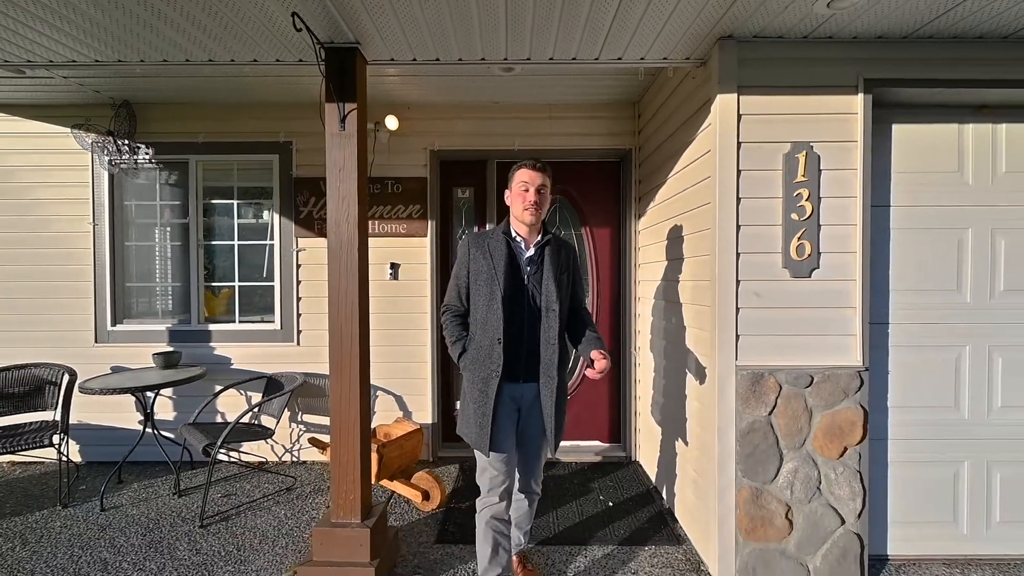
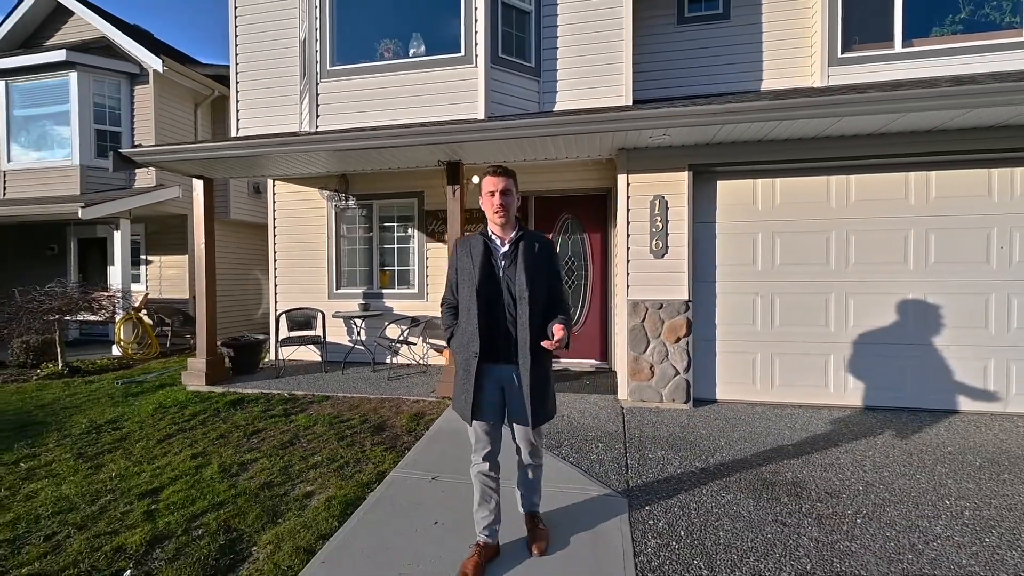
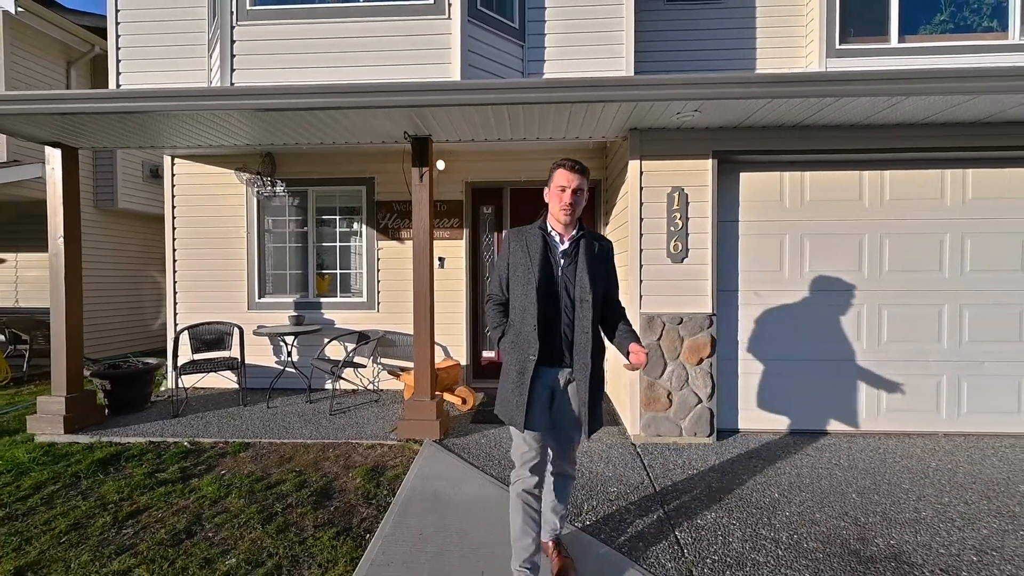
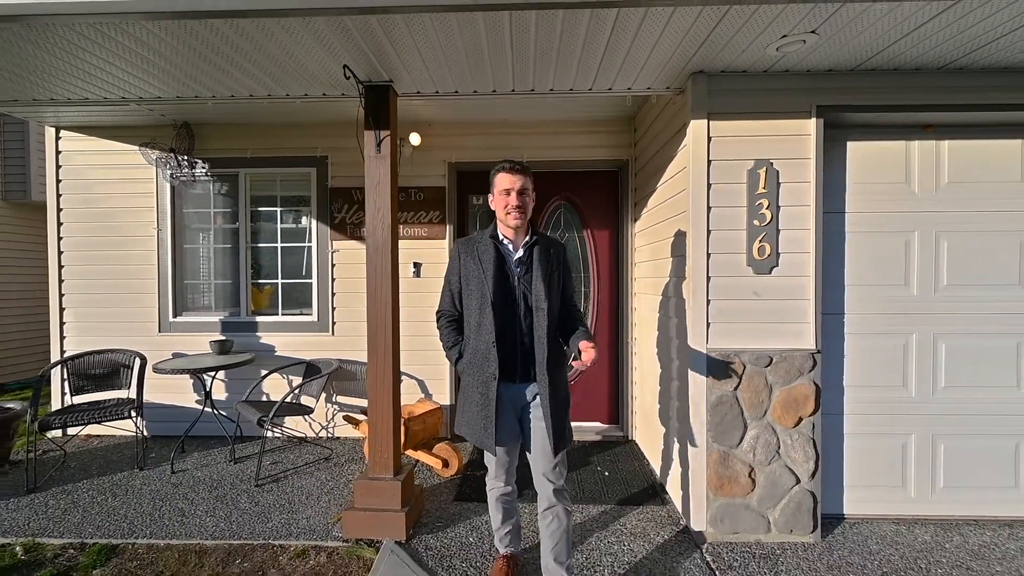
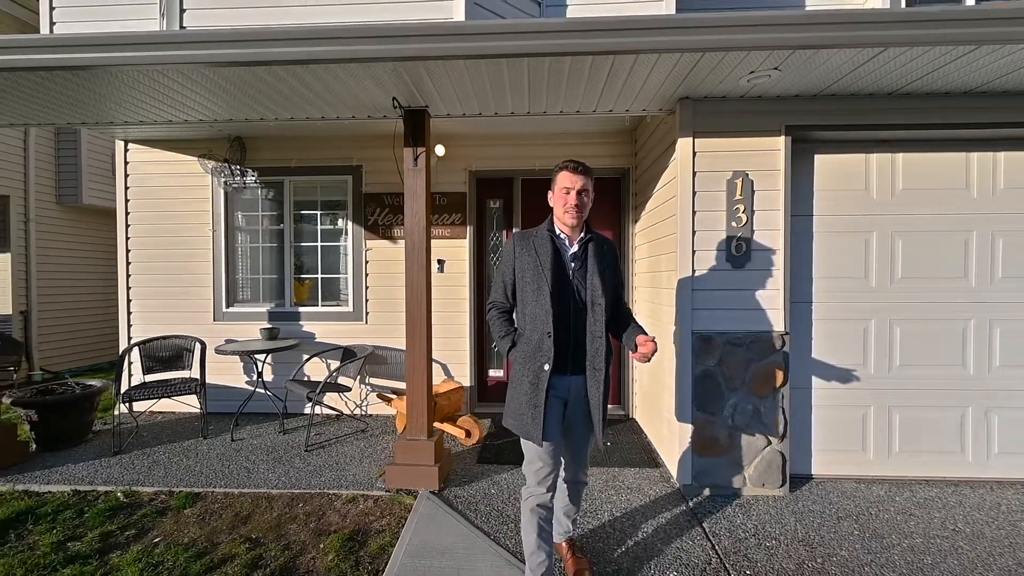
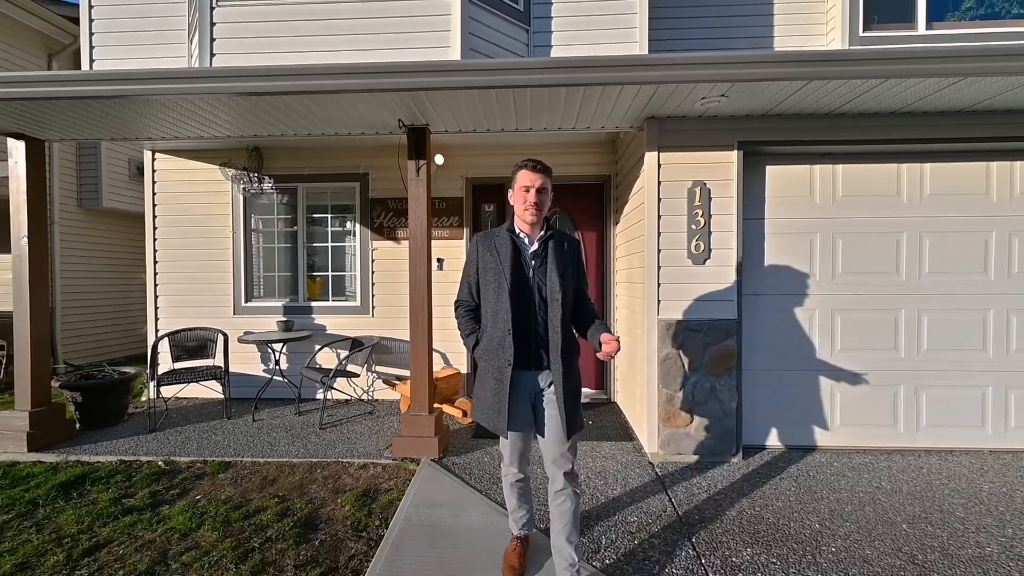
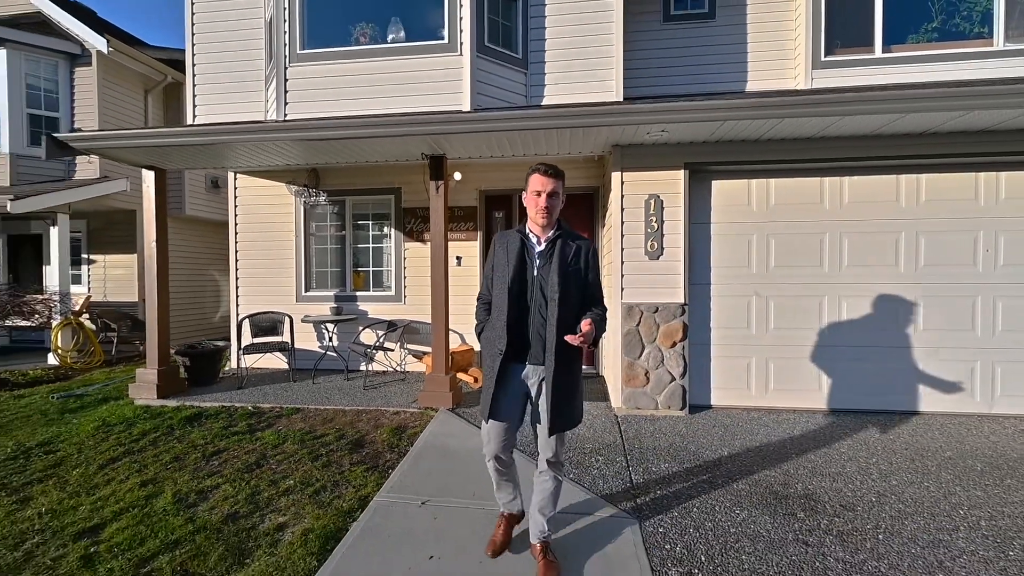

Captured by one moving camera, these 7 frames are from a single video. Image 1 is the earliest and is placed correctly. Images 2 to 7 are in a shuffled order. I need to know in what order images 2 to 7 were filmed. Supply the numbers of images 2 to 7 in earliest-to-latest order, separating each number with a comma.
4, 5, 6, 3, 7, 2
